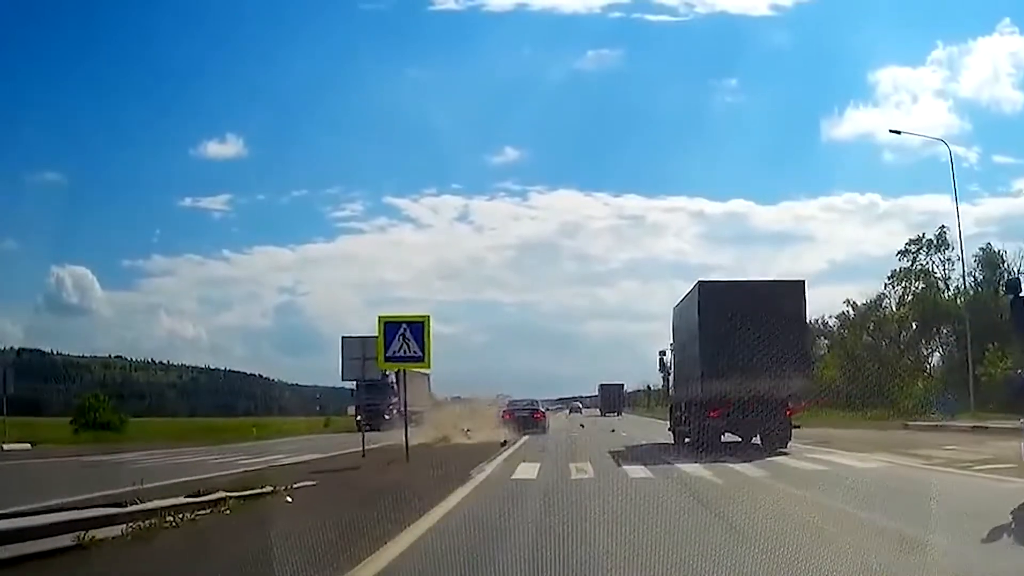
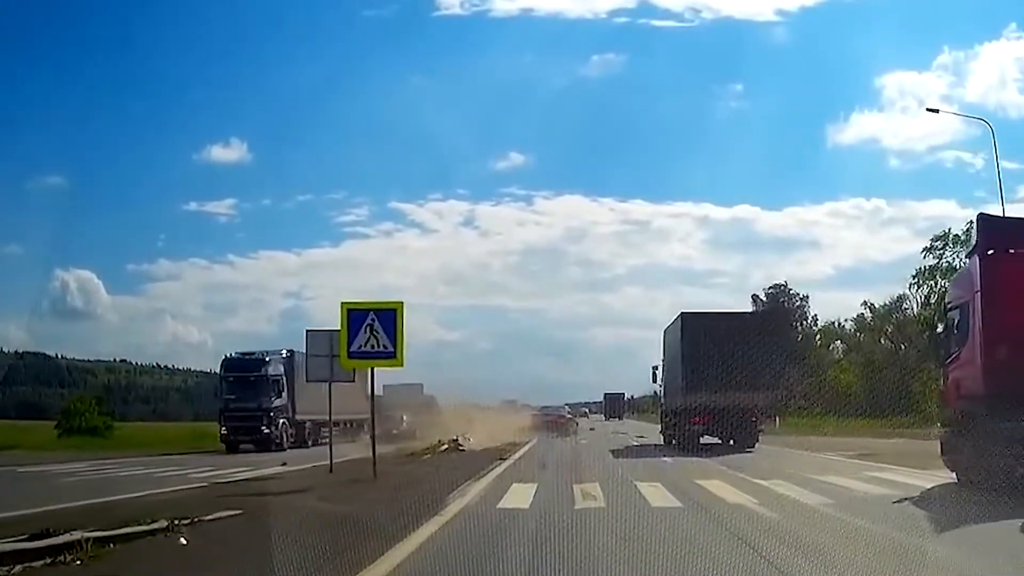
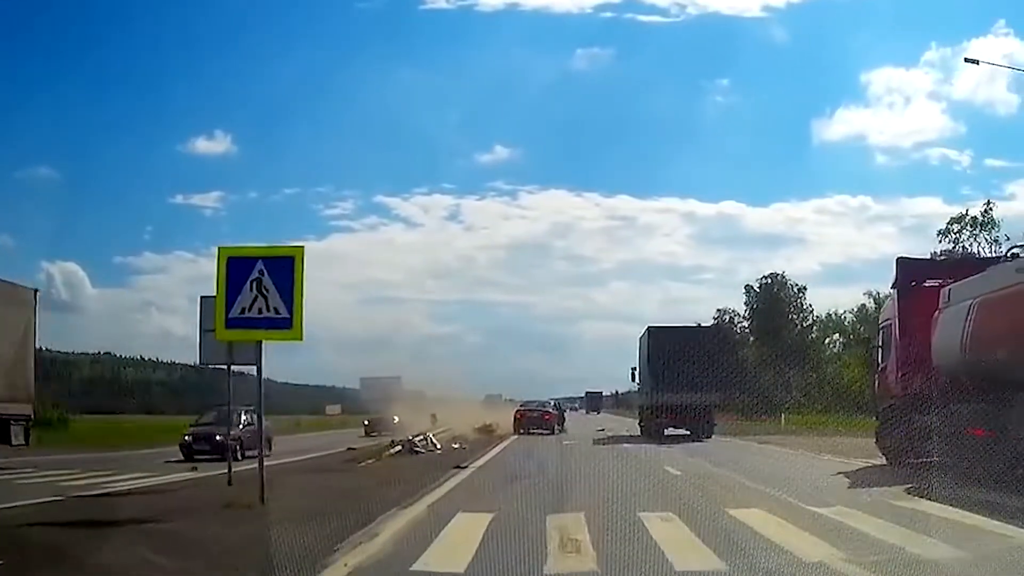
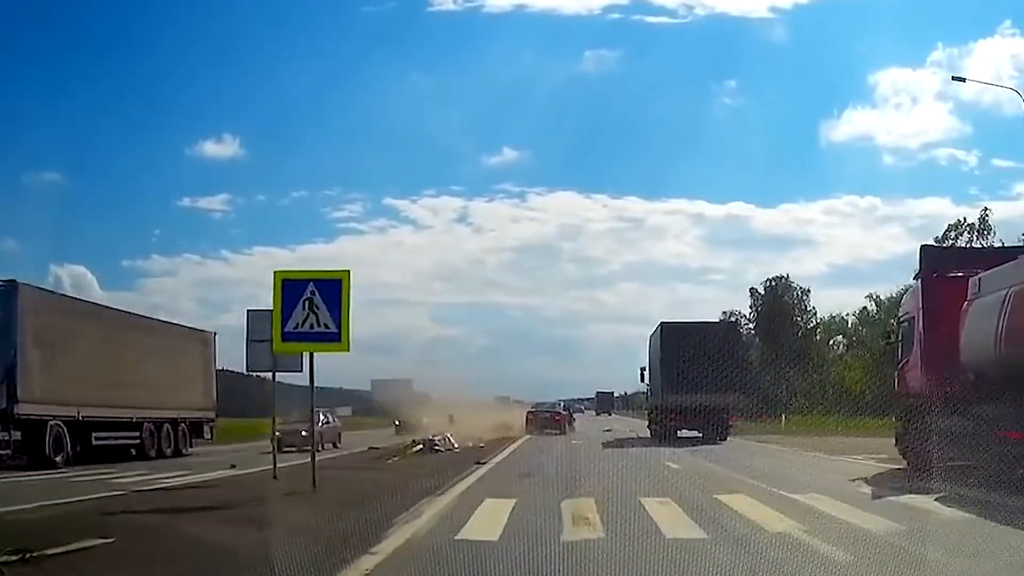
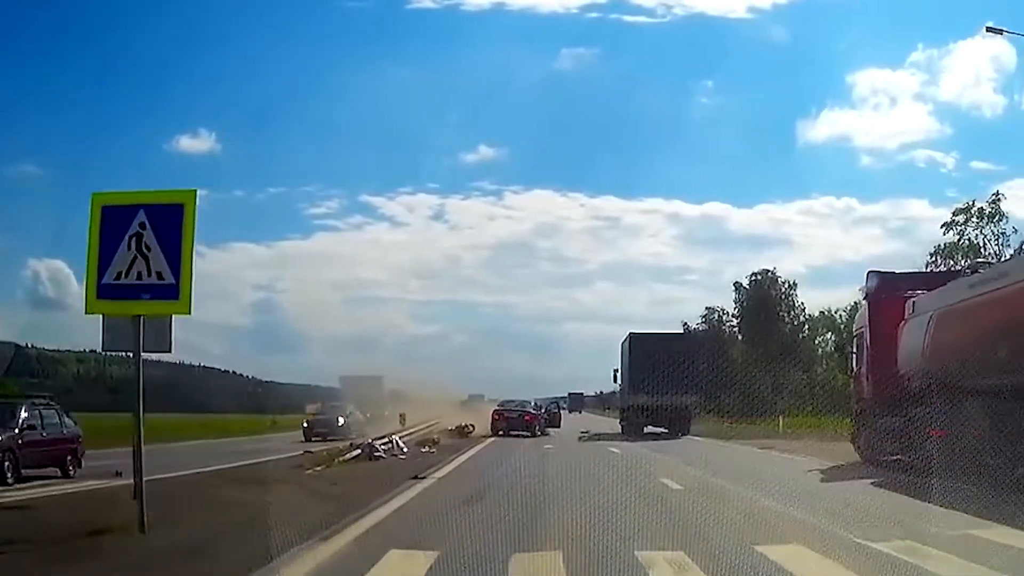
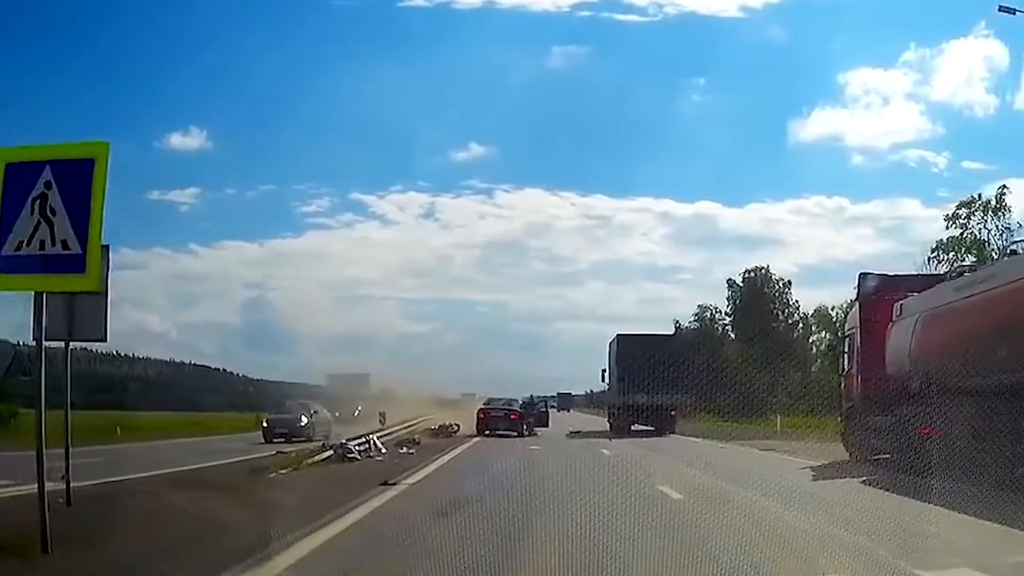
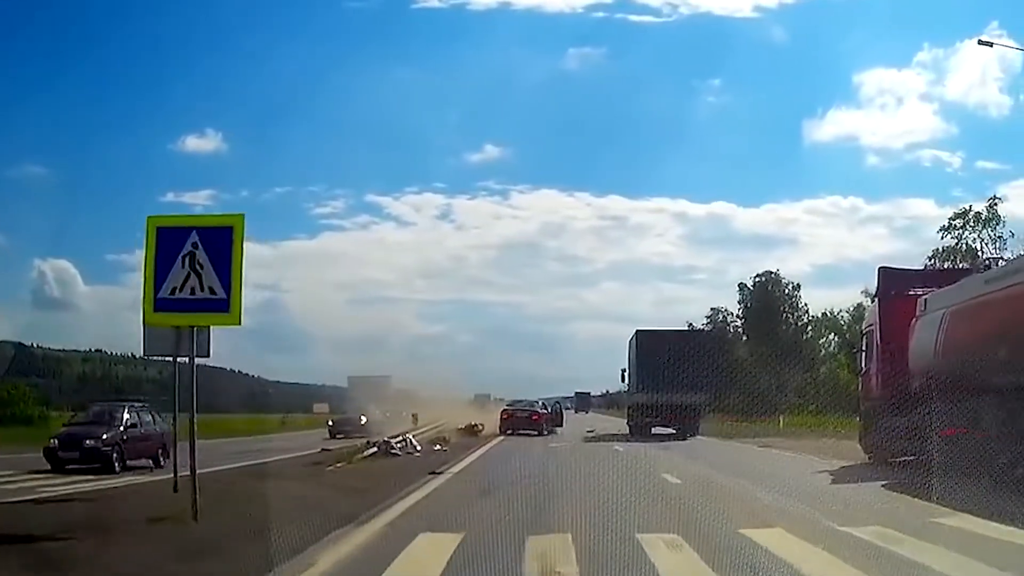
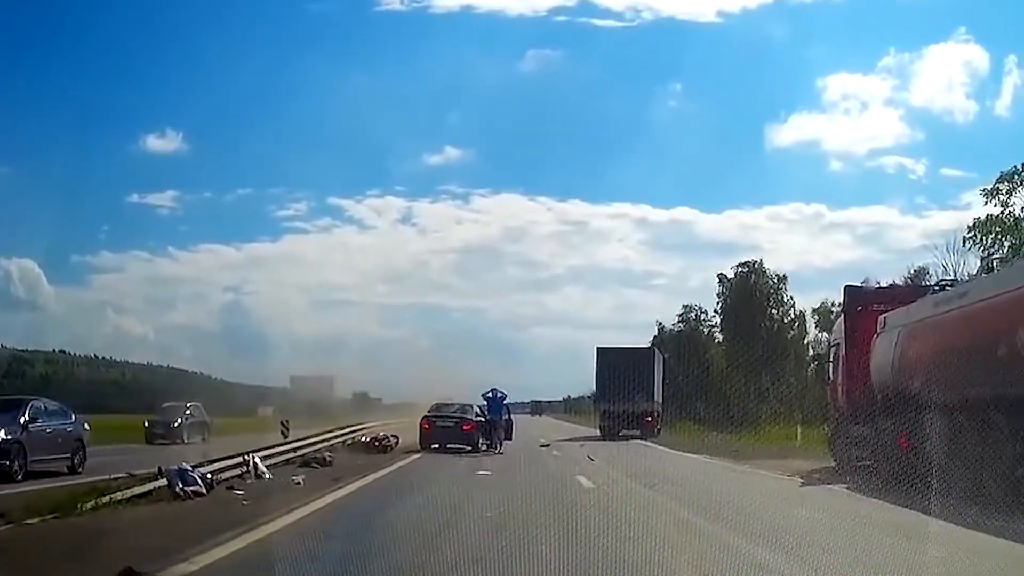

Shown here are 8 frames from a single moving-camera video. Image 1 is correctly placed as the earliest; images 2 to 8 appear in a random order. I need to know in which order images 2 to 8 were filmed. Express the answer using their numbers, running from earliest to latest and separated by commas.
2, 4, 3, 7, 5, 6, 8
